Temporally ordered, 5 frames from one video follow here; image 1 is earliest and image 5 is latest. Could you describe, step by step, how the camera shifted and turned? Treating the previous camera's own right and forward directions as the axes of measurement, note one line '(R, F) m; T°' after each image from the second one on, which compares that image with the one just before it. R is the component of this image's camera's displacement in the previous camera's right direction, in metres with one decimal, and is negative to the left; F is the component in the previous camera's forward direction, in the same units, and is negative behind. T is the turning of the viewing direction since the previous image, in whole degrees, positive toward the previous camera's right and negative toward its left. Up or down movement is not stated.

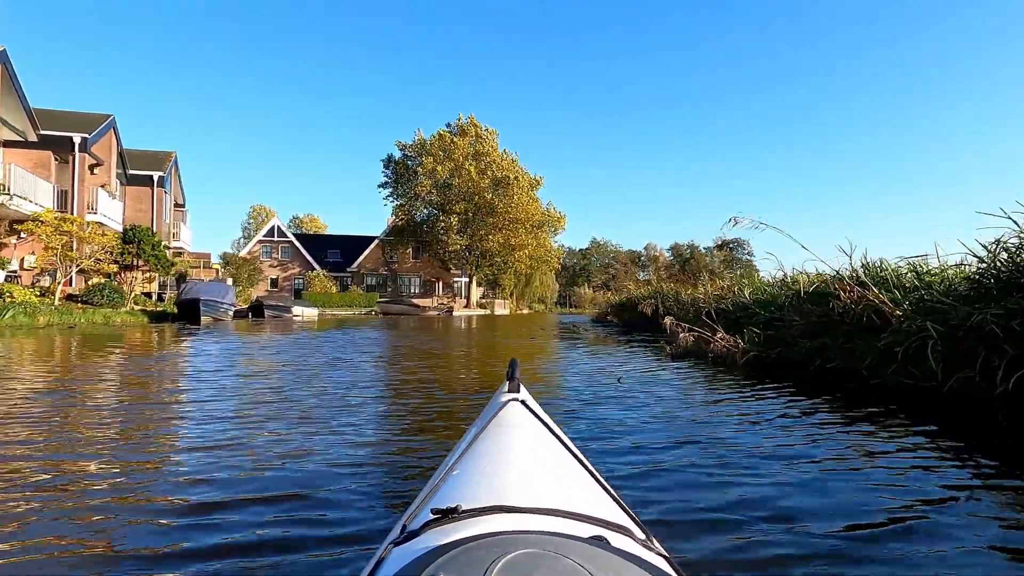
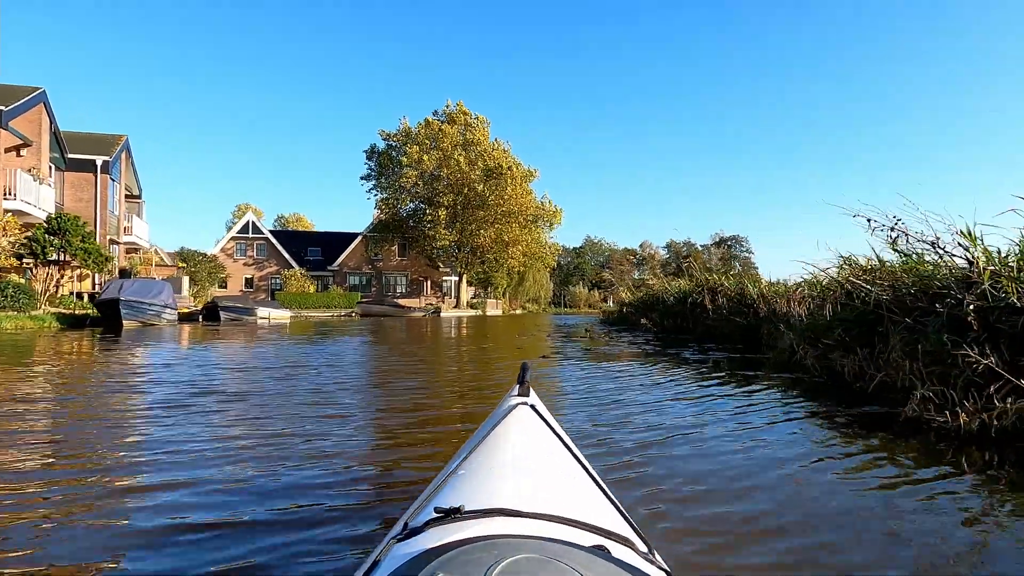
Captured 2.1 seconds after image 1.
(0.0, +2.3) m; +1°
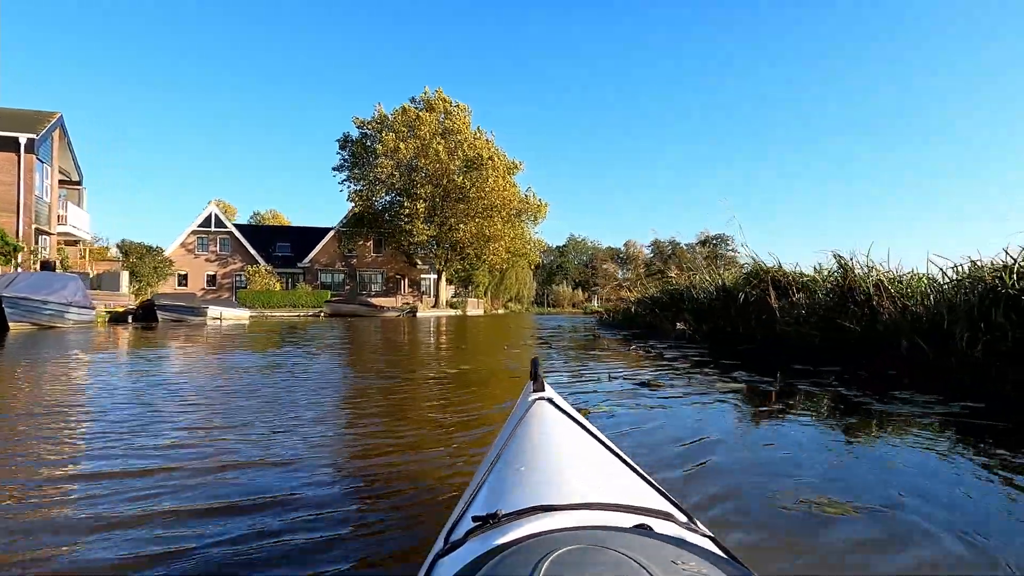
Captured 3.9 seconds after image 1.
(0.0, +1.9) m; +2°
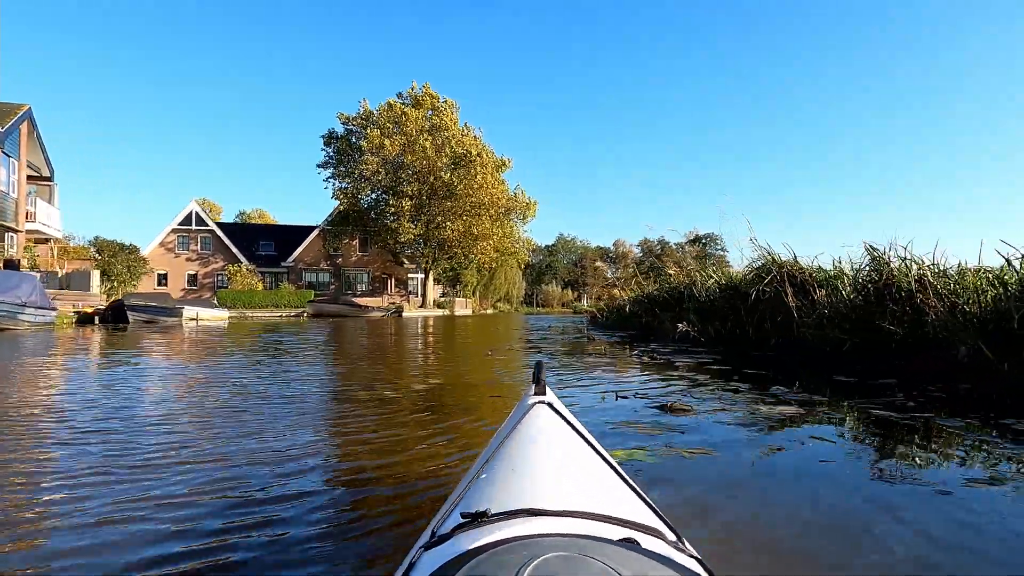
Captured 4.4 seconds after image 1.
(0.0, +0.5) m; +1°
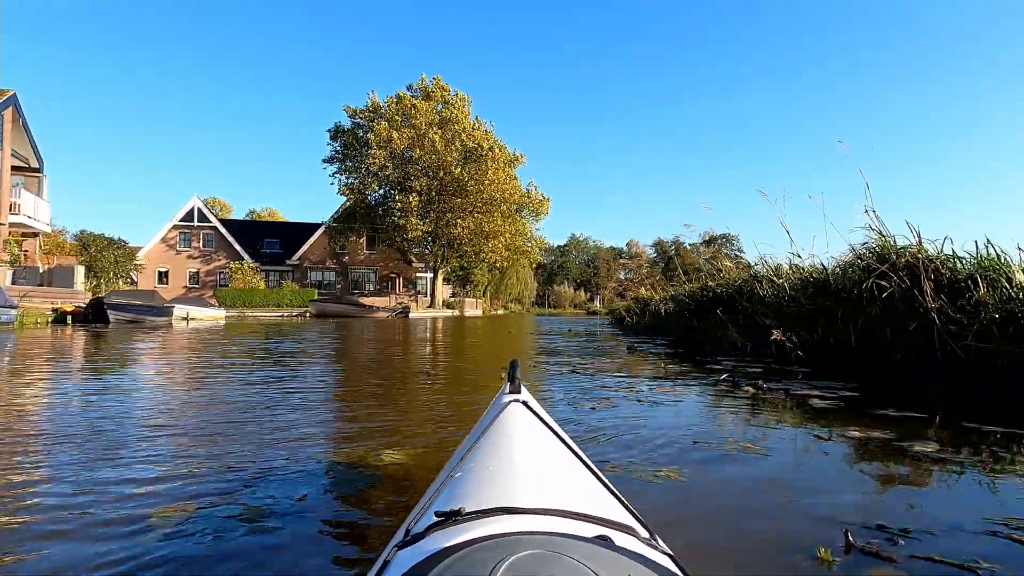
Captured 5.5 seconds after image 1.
(-0.1, +1.2) m; -1°
